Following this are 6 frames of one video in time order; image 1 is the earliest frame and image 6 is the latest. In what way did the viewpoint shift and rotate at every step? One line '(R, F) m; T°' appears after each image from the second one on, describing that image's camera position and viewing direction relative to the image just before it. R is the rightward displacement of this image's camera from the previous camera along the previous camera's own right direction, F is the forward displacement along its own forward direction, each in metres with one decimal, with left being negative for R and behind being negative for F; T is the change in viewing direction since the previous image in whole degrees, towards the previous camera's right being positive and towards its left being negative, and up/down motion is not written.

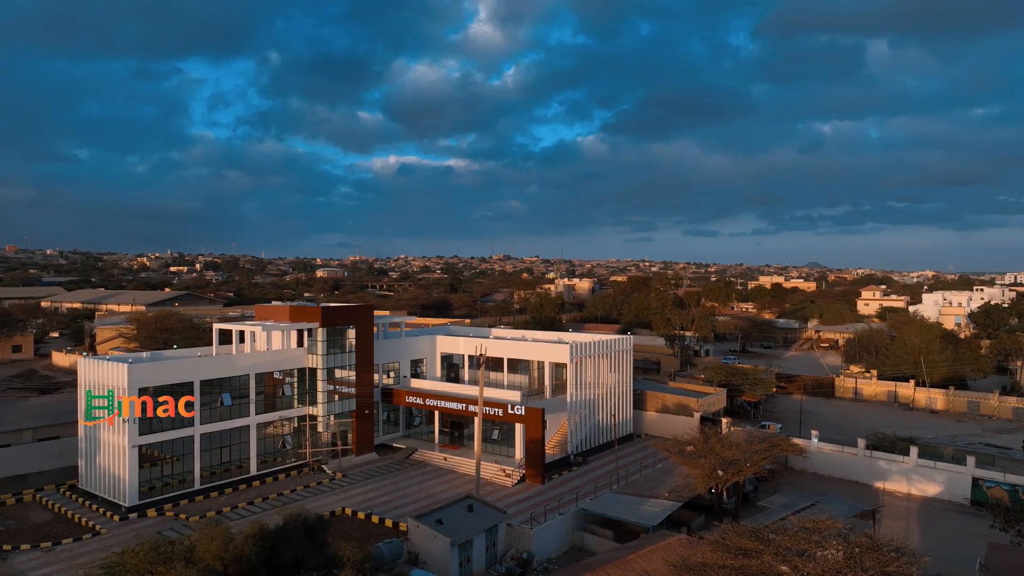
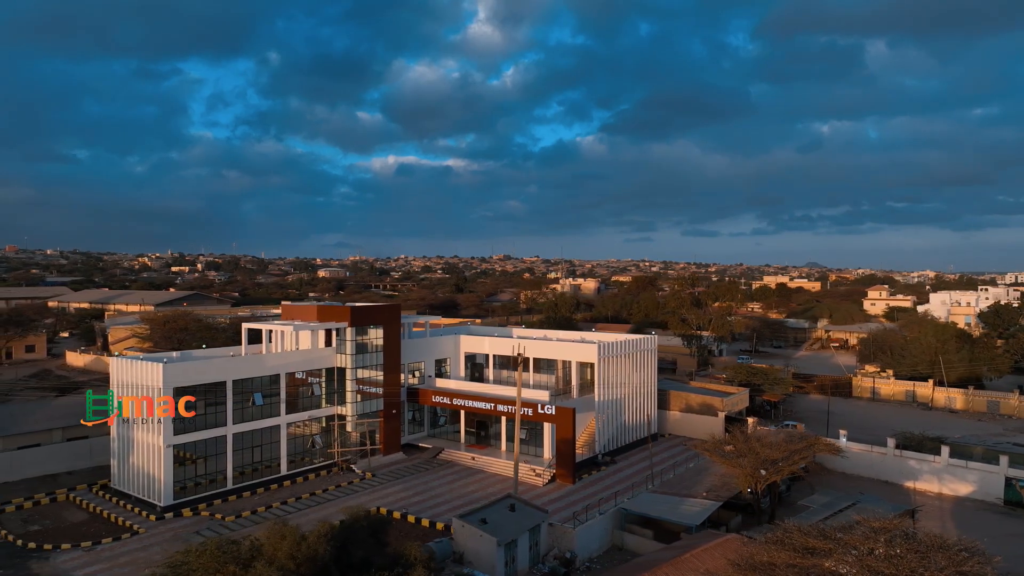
(-1.4, 0.0) m; 0°
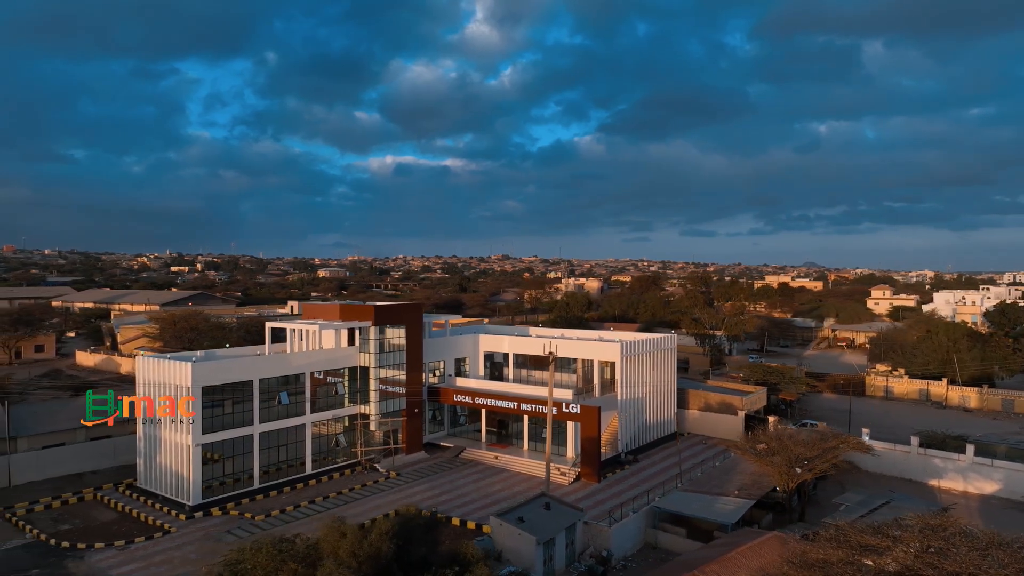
(-1.2, 0.0) m; 0°
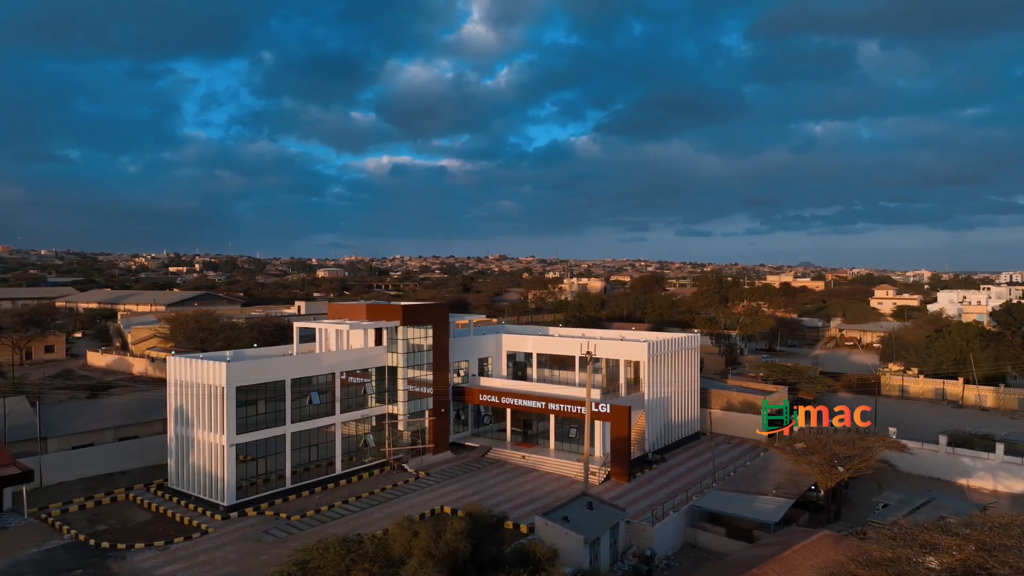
(-1.5, 0.0) m; 0°
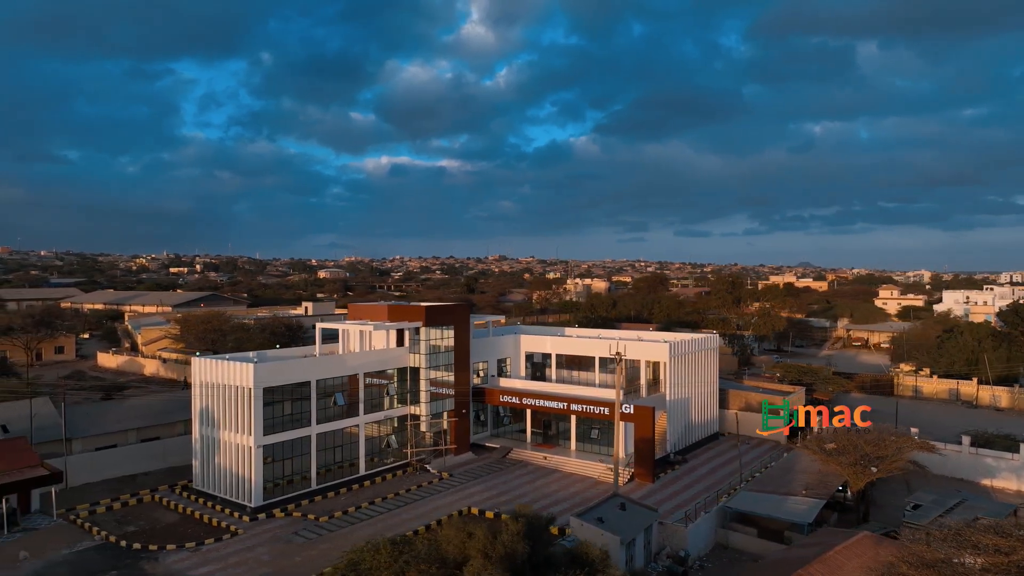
(-1.1, 0.0) m; 0°
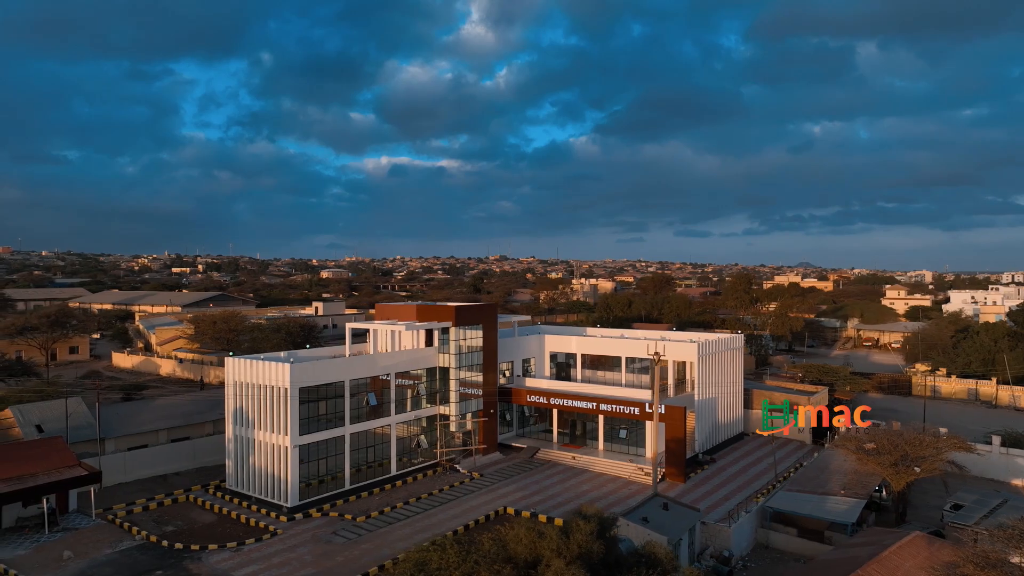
(-1.4, 0.0) m; 0°
